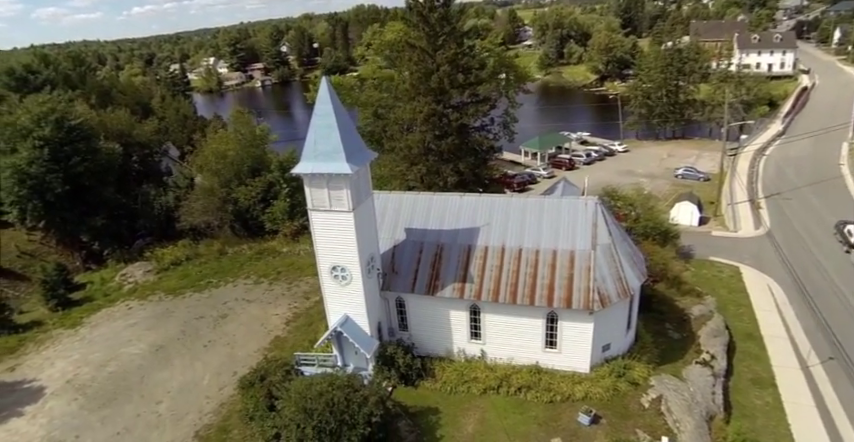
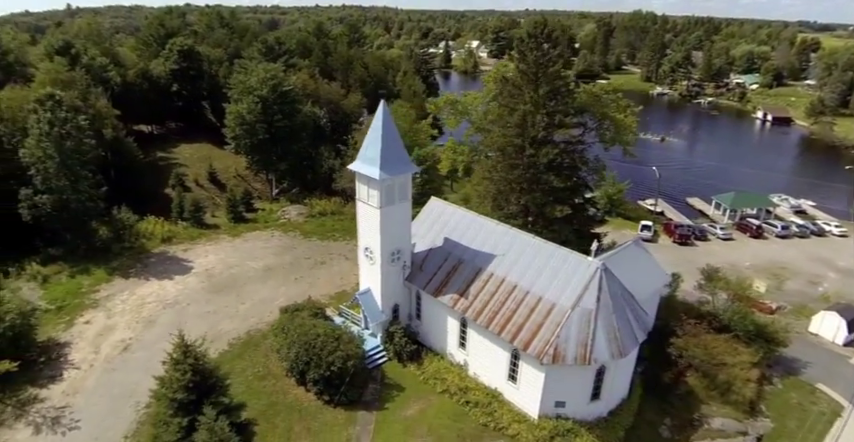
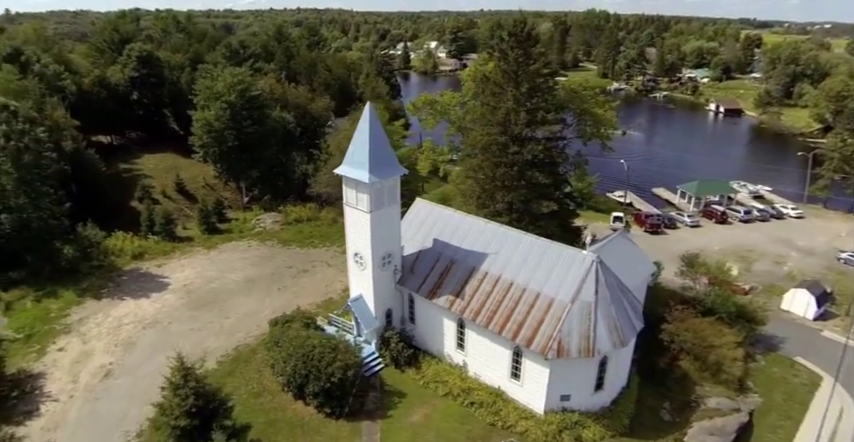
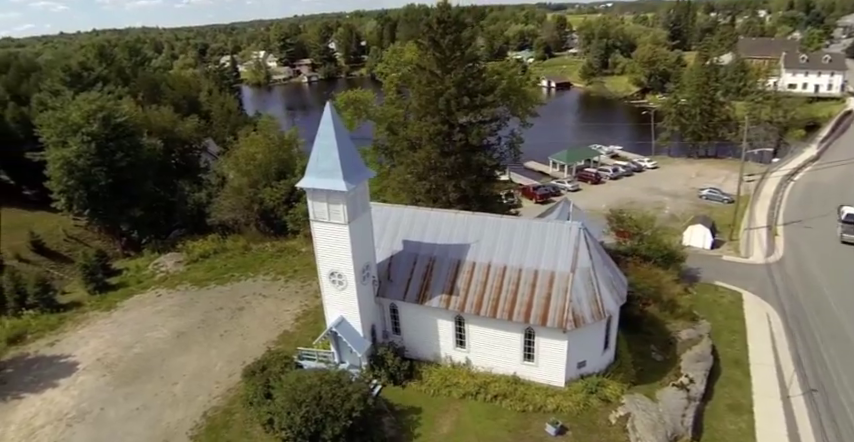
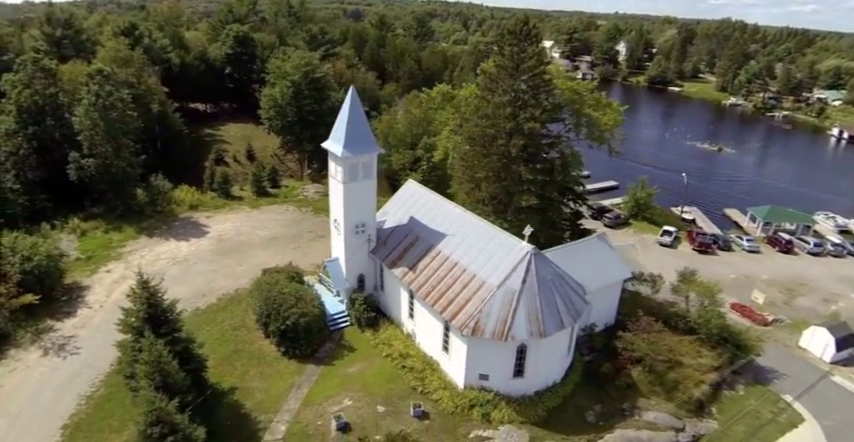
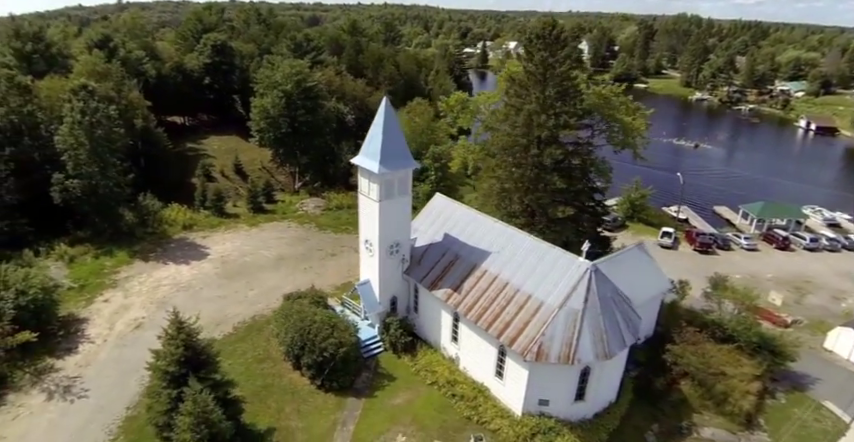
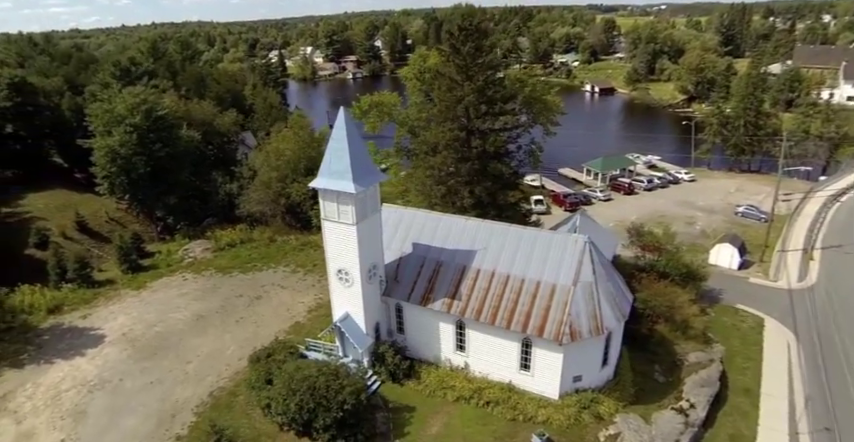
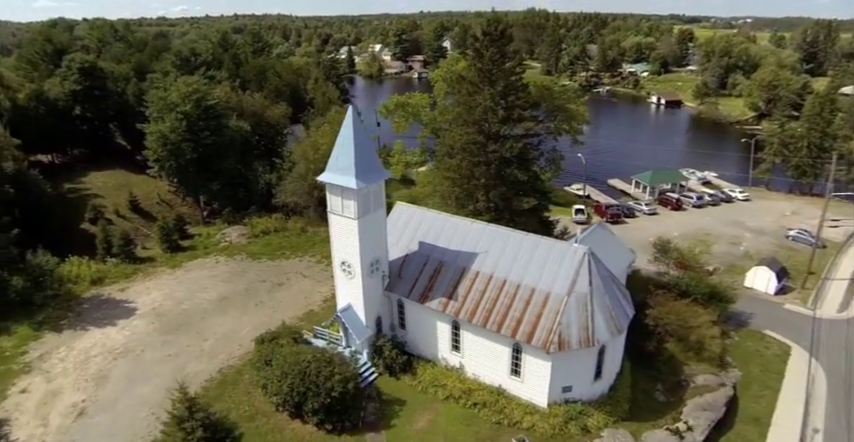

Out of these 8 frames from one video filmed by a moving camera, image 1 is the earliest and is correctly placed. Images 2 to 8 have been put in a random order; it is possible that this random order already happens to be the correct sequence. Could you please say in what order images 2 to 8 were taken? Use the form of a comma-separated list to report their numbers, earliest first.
4, 7, 8, 3, 2, 6, 5
